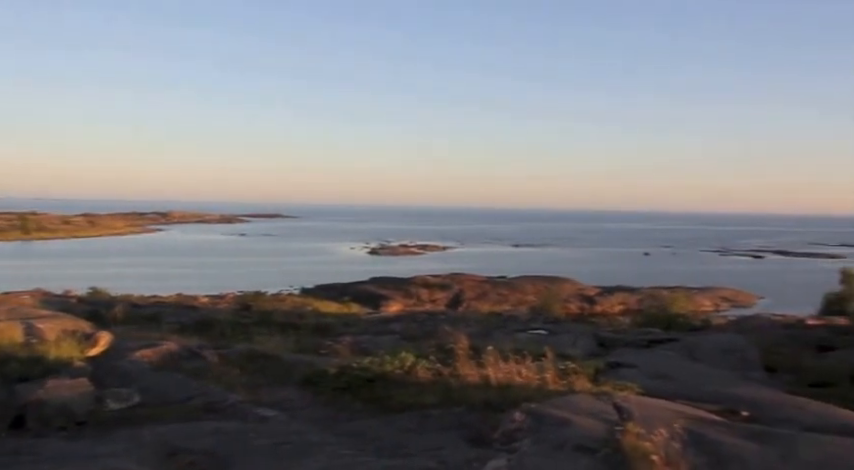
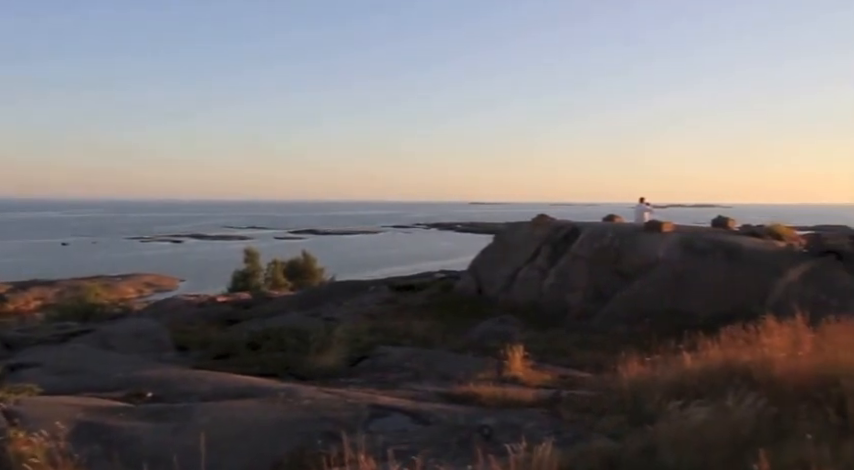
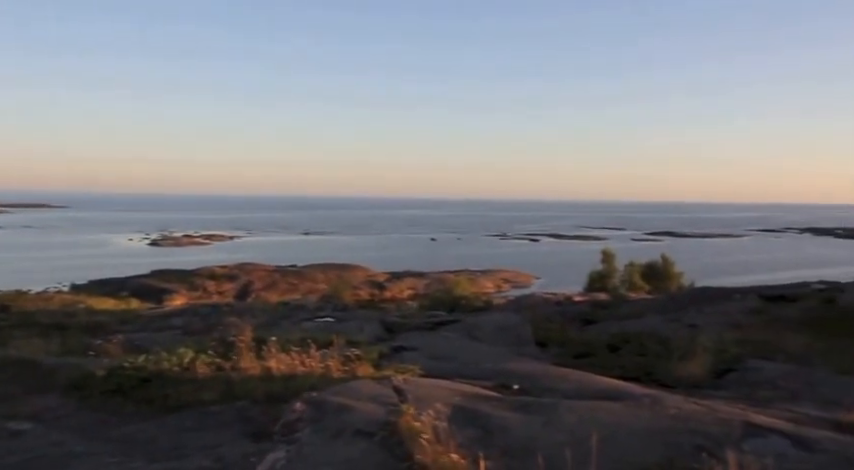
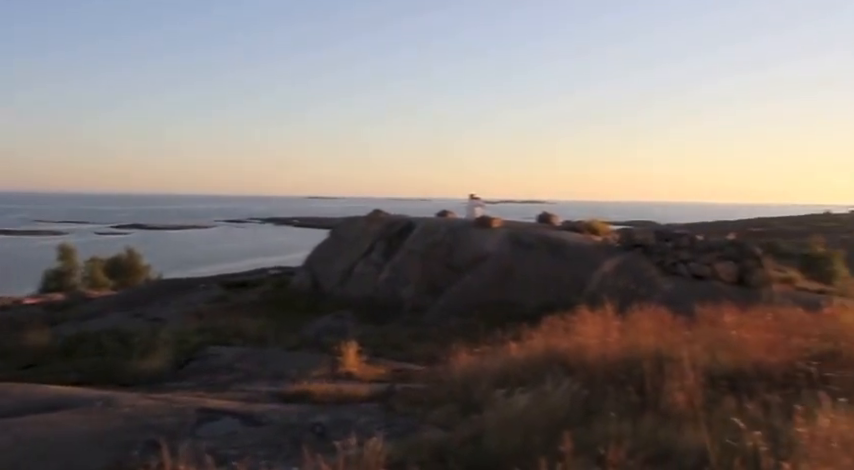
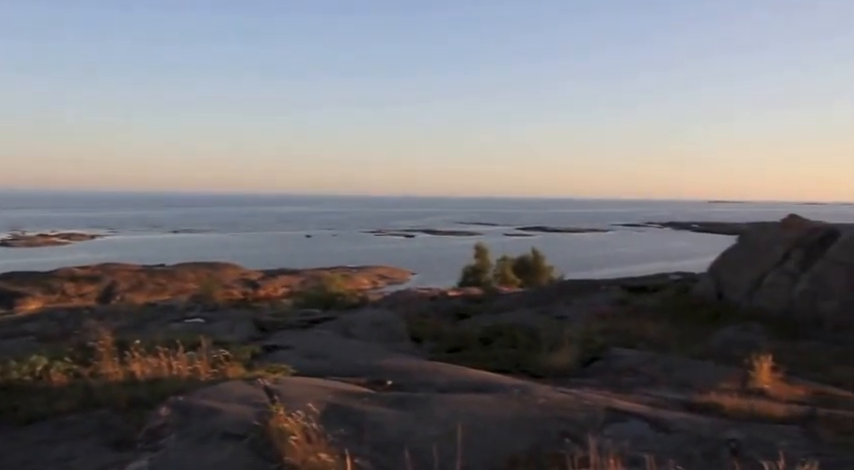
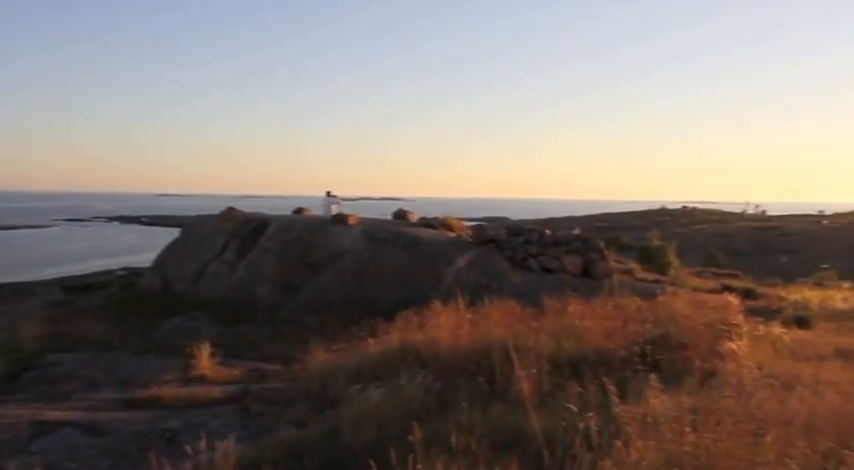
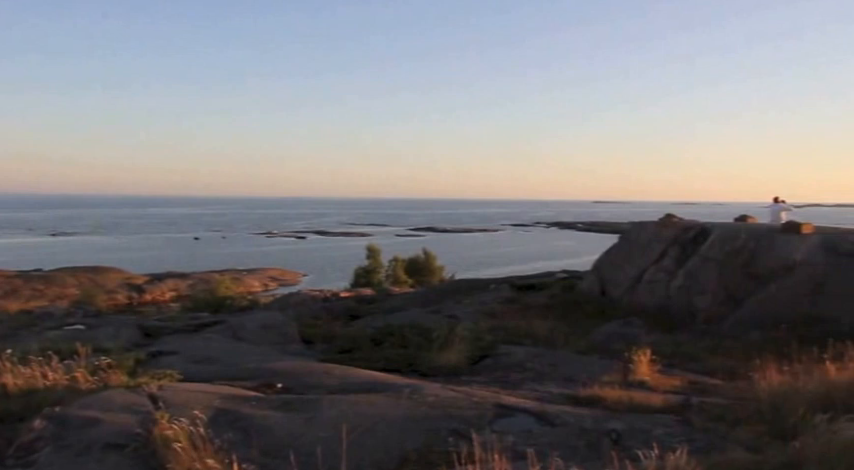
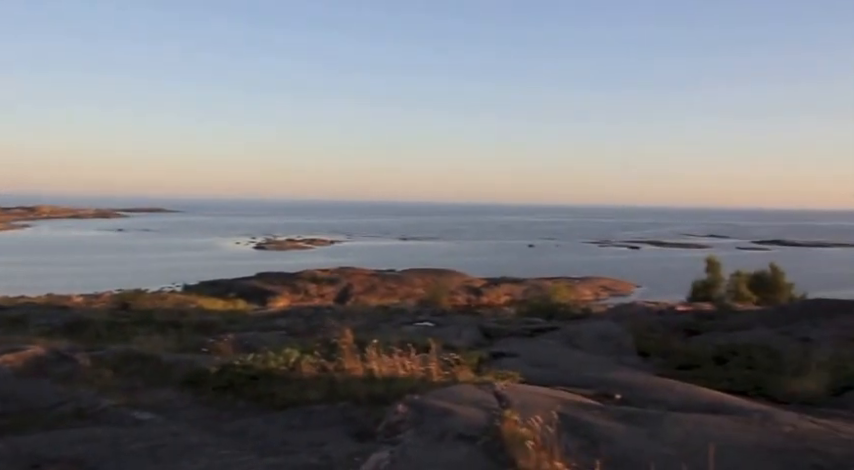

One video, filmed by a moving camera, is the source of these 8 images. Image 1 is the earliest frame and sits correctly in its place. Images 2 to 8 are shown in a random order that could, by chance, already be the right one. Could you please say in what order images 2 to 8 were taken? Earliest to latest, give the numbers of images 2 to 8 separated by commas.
8, 3, 5, 7, 2, 4, 6
